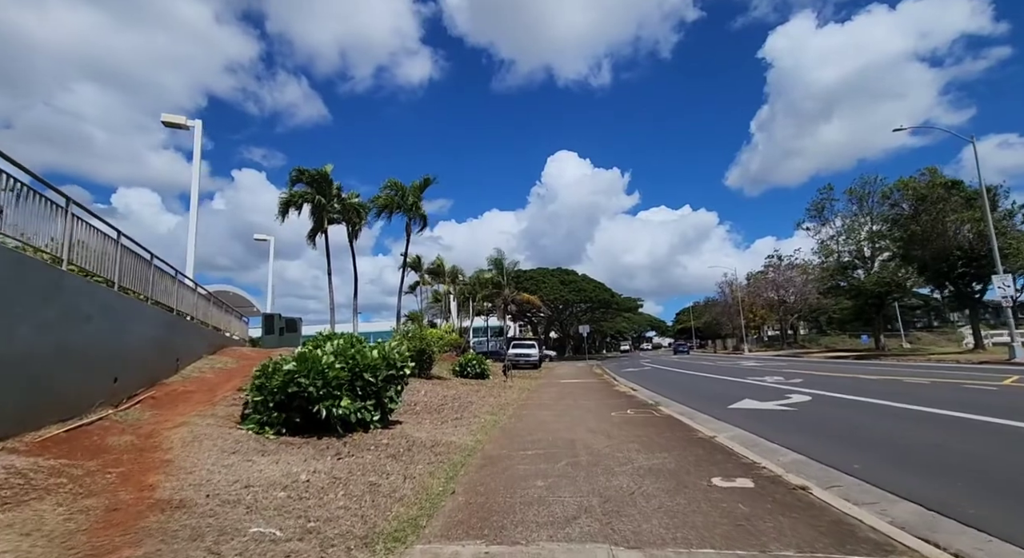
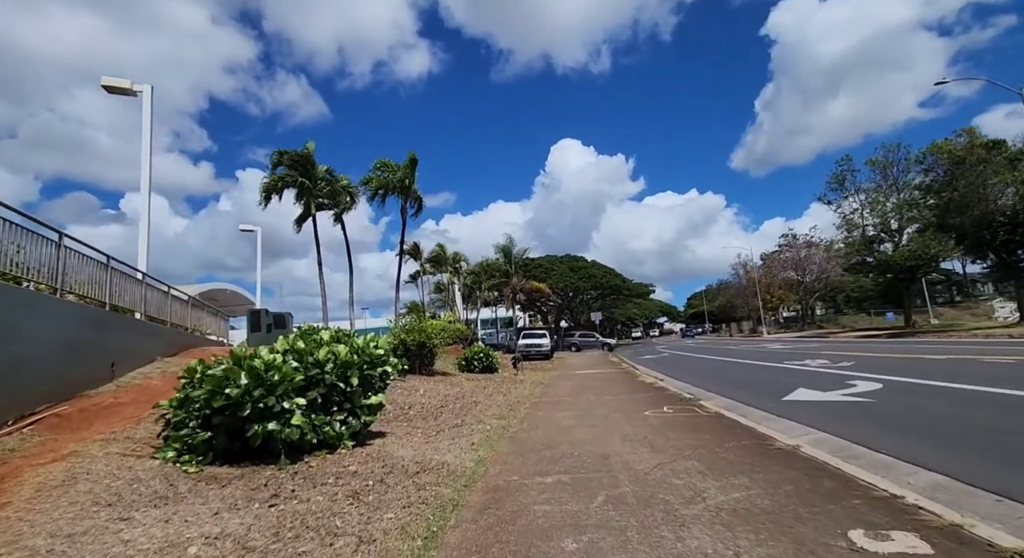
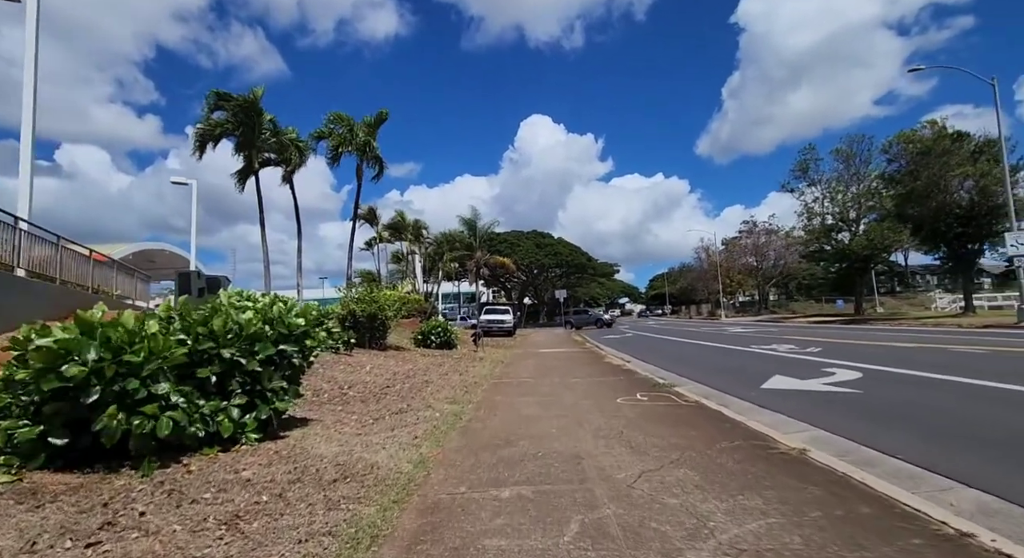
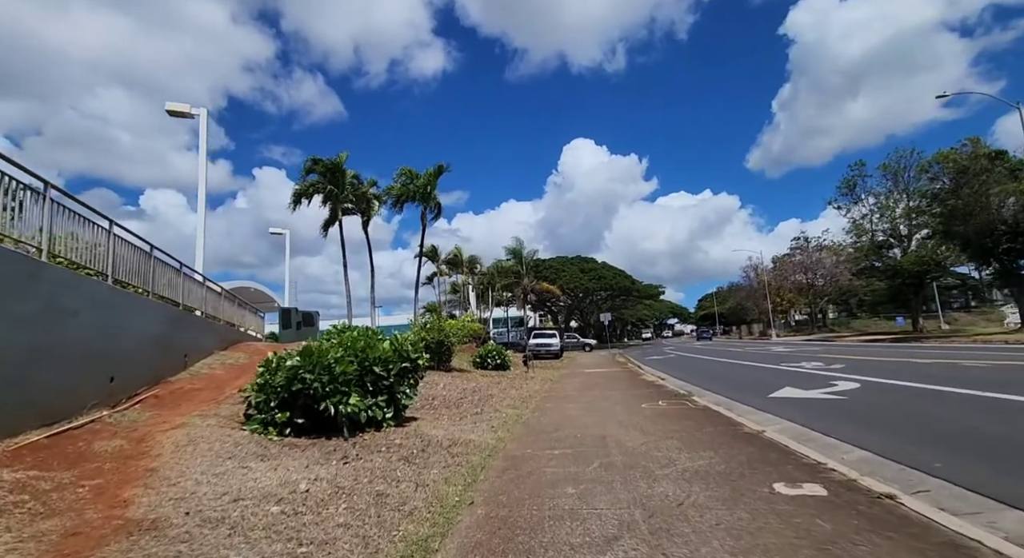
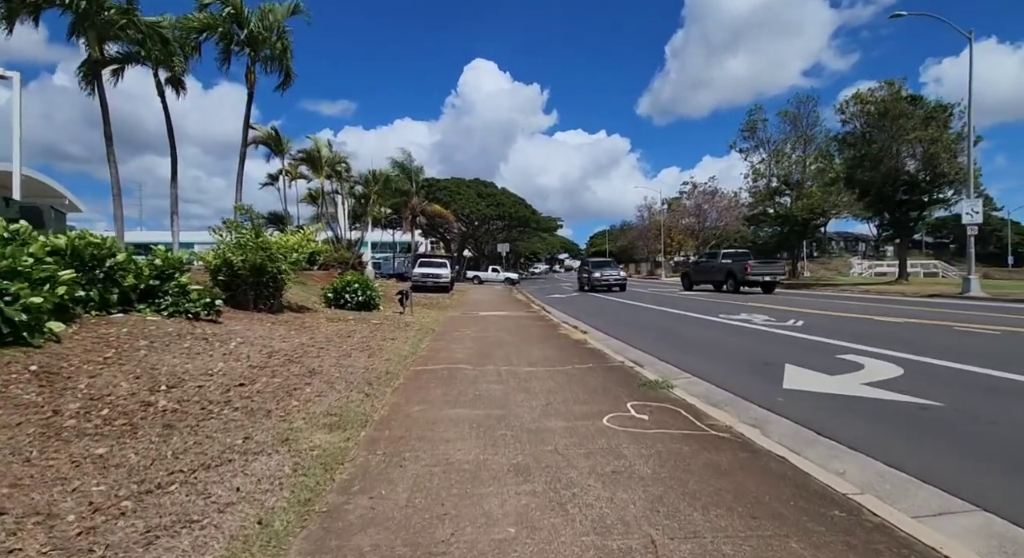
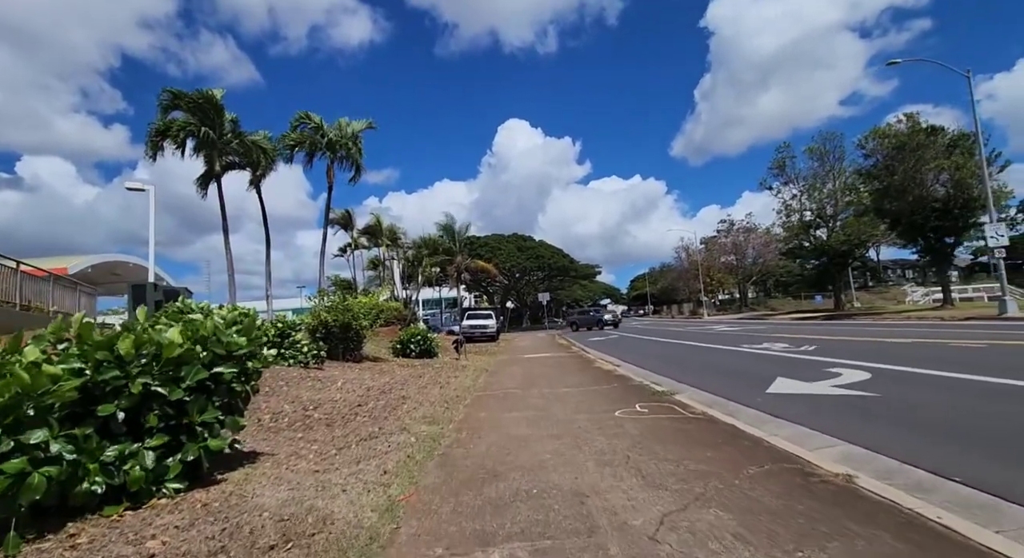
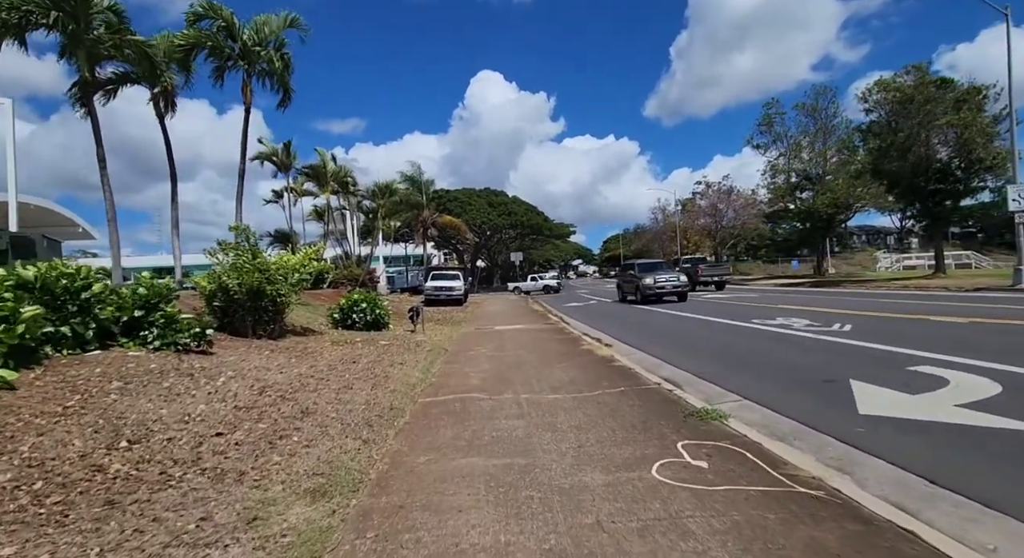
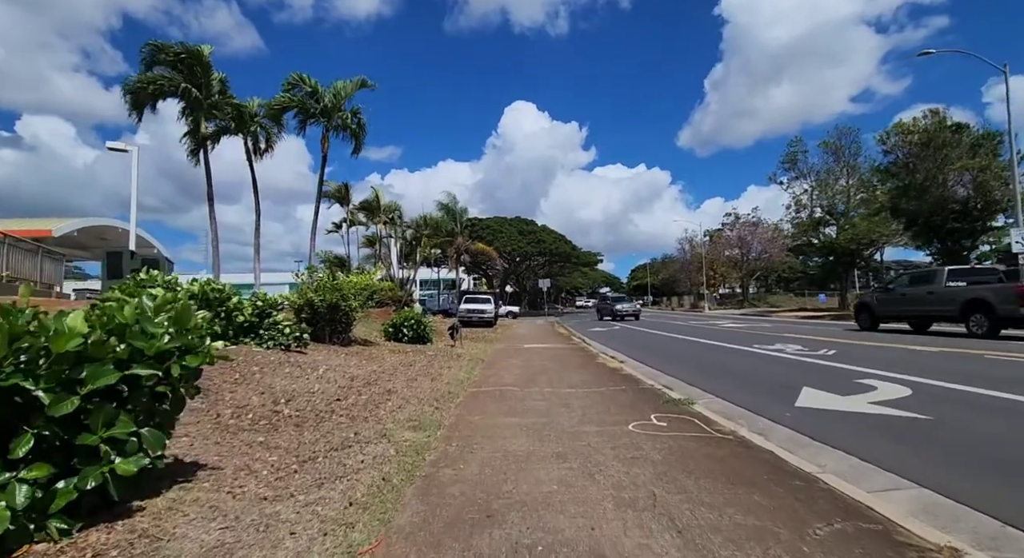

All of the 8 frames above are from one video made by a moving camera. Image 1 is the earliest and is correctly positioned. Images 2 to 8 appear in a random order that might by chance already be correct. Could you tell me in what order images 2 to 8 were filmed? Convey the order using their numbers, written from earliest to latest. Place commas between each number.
4, 2, 3, 6, 8, 5, 7
